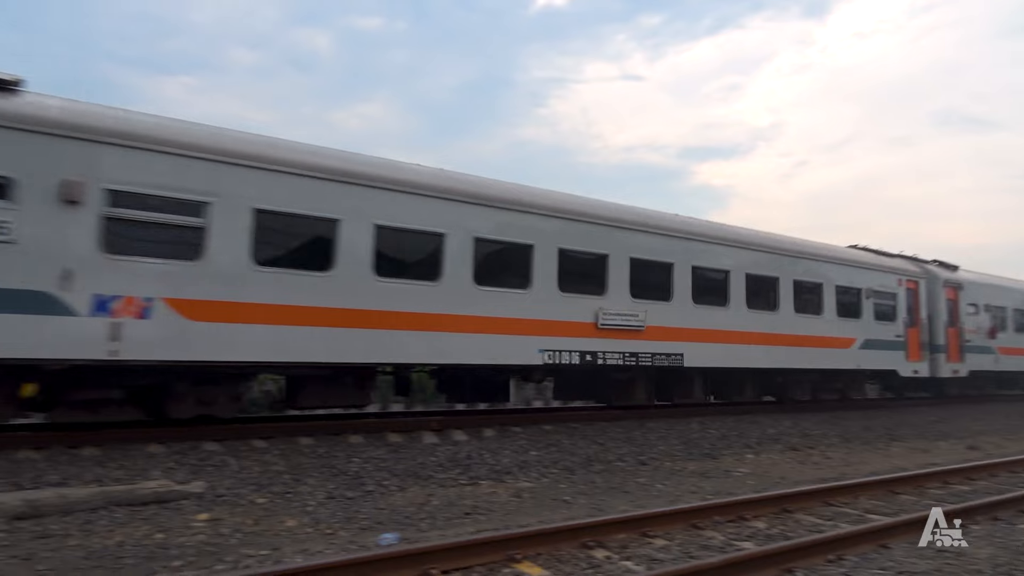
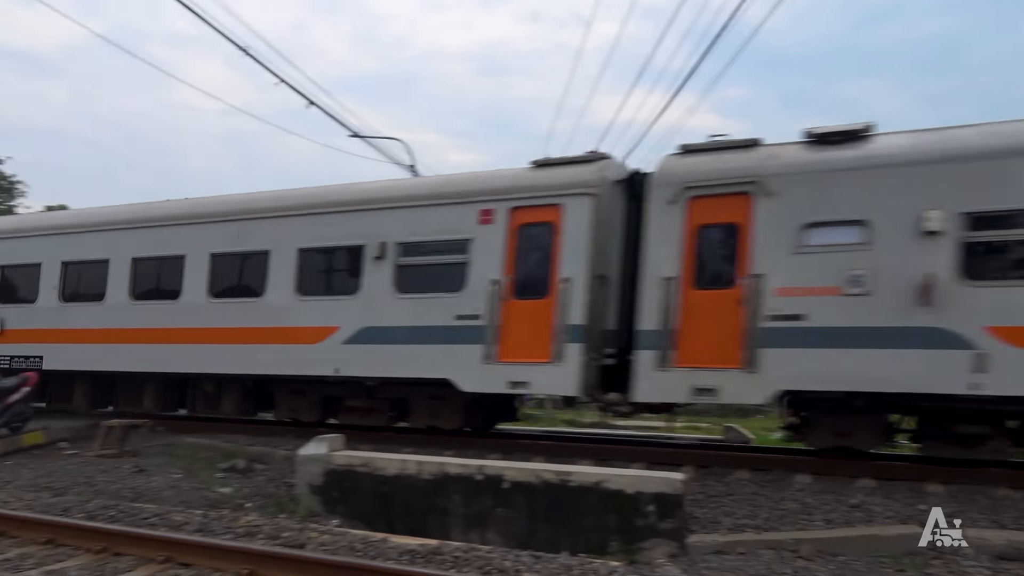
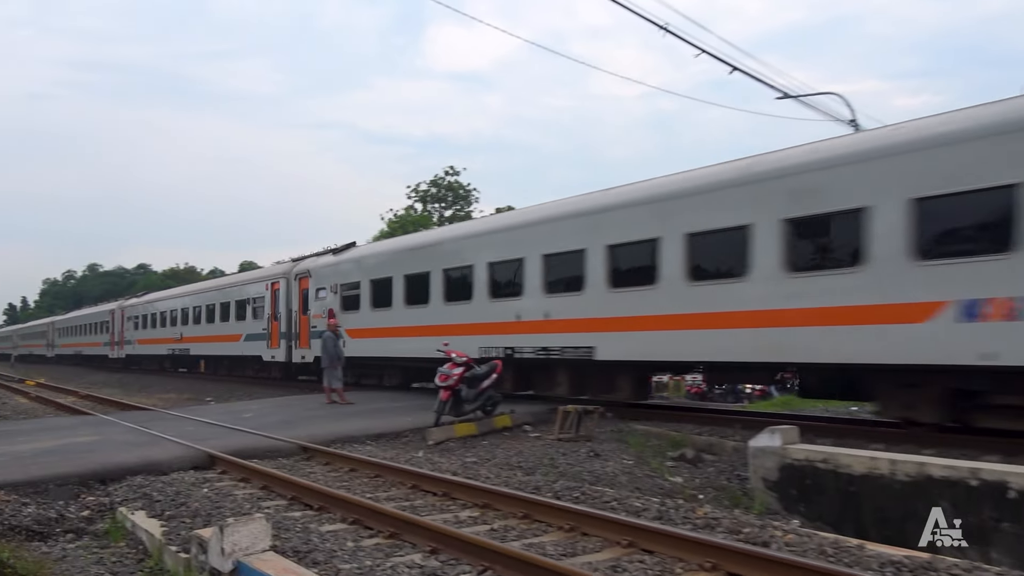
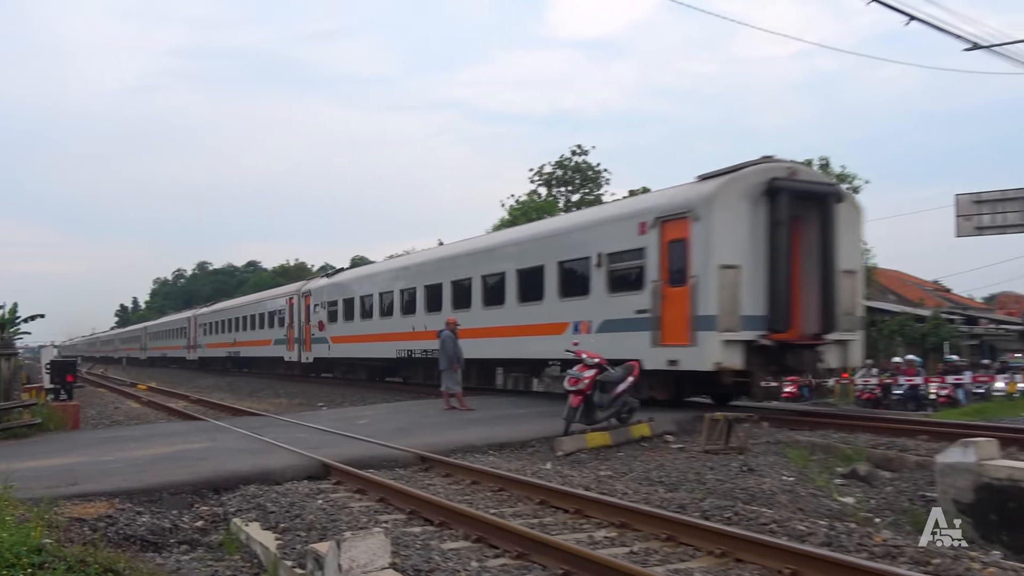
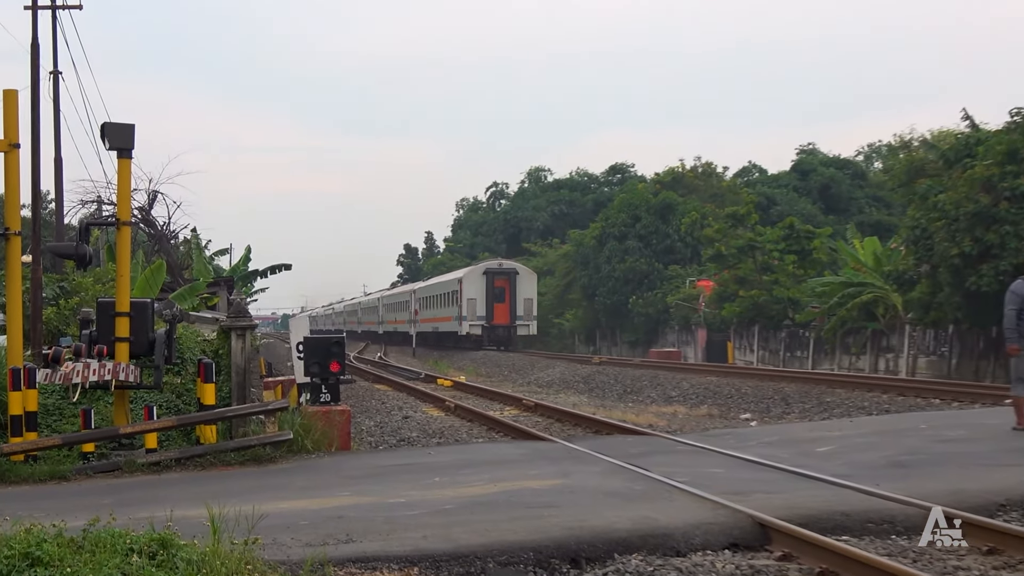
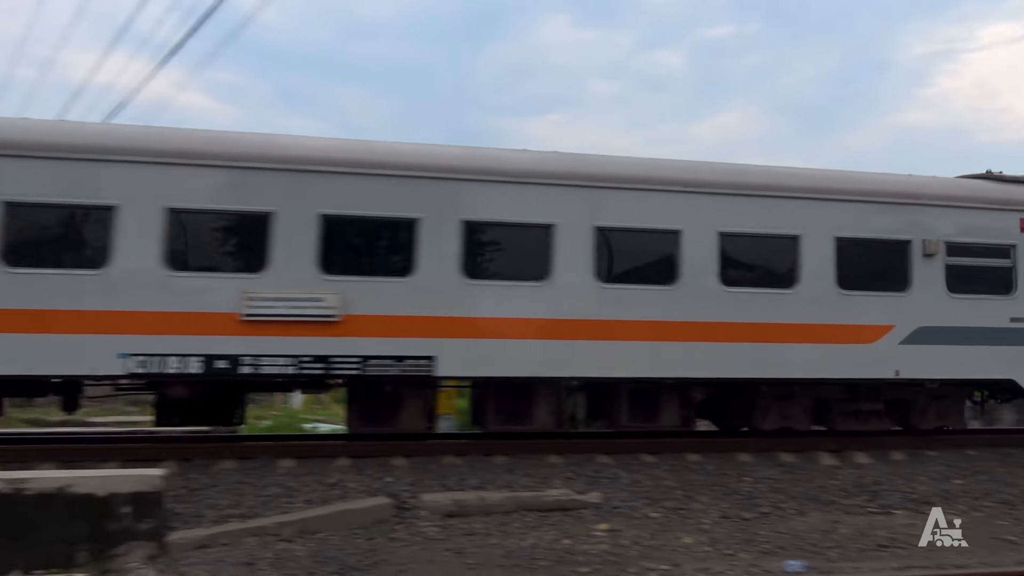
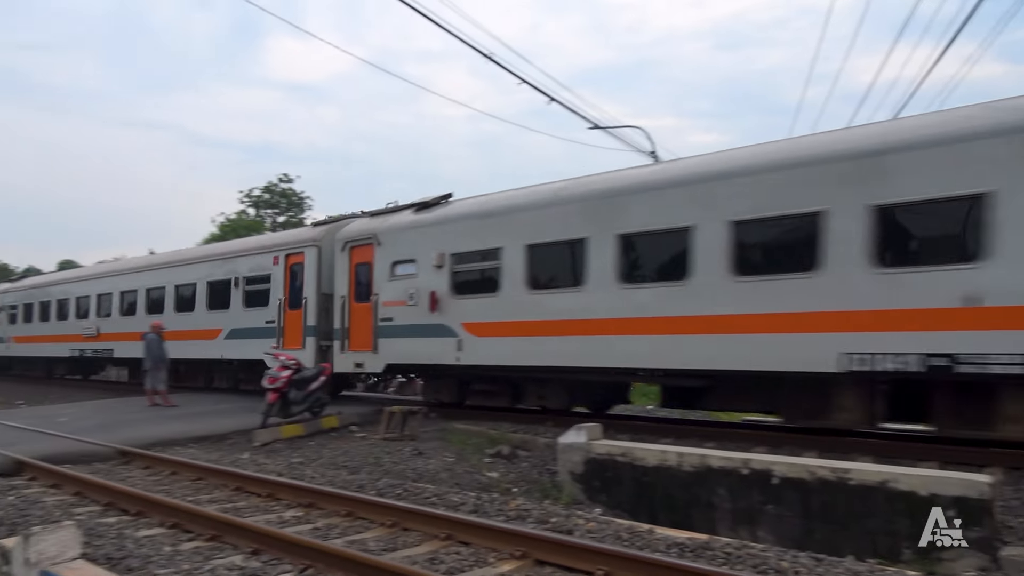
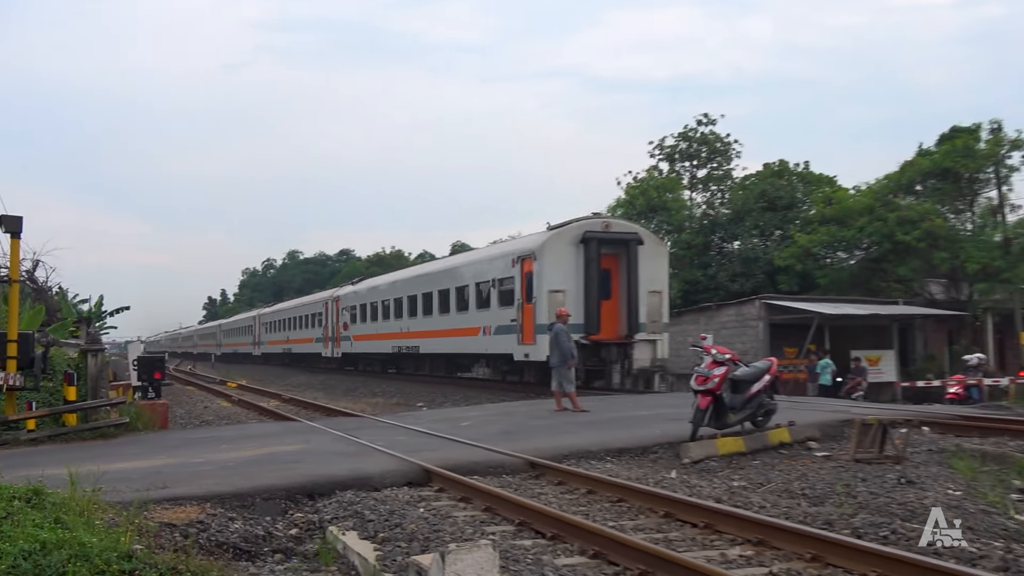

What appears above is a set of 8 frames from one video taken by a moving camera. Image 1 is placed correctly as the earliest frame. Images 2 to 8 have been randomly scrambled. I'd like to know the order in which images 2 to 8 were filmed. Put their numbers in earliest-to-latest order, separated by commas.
6, 2, 7, 3, 4, 8, 5
